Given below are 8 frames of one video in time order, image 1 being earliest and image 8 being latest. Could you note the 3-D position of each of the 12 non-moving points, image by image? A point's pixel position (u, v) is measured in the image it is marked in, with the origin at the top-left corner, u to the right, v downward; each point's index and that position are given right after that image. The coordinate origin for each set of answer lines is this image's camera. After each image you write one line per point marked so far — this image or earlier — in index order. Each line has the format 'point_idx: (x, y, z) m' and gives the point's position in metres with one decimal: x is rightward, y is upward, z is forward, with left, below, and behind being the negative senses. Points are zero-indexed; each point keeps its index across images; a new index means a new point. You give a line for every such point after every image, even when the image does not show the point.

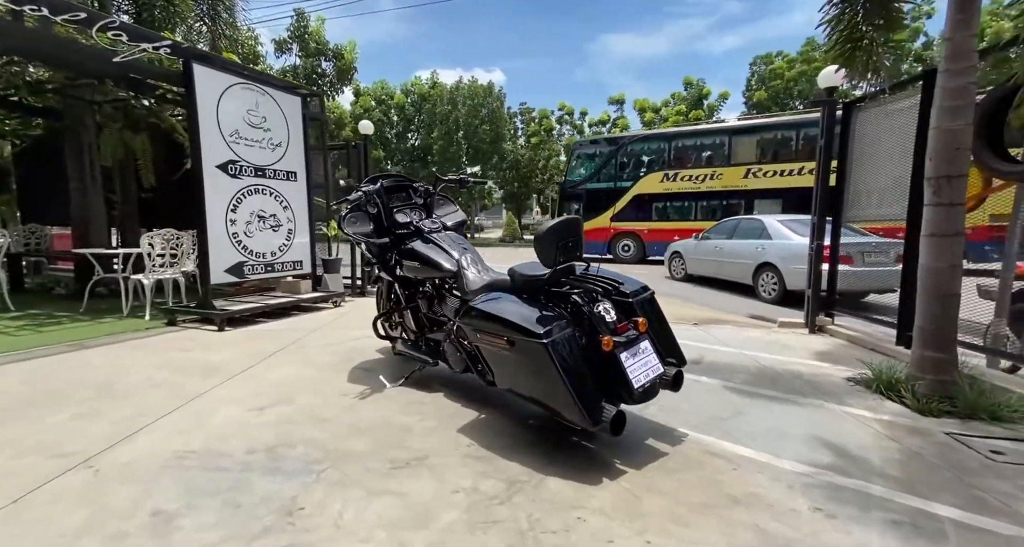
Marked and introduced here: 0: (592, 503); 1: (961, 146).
0: (+0.4, -1.0, +2.3) m
1: (+2.9, +0.8, +3.4) m
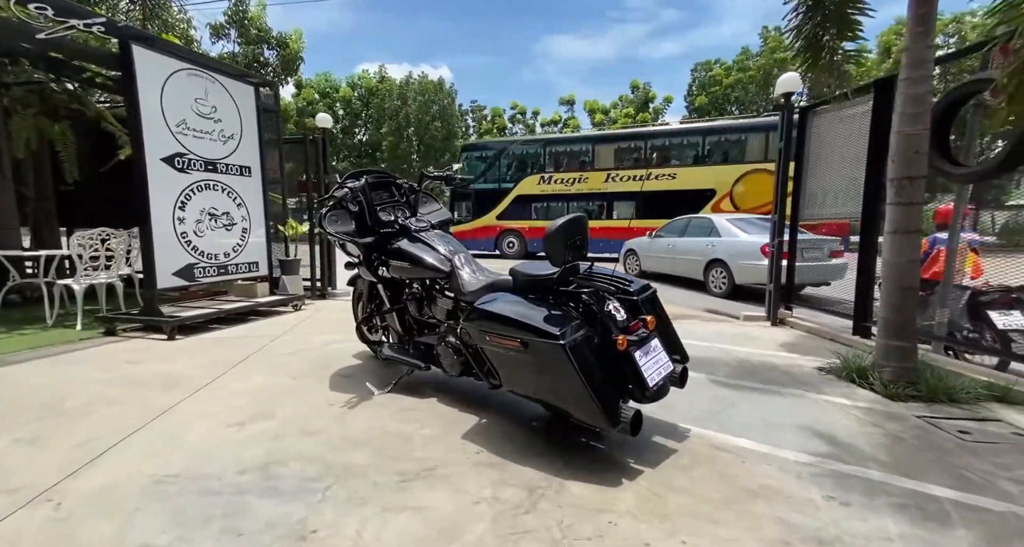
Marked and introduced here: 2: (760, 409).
0: (+0.5, -1.0, +2.3) m
1: (+2.9, +0.9, +3.6) m
2: (+1.6, -0.9, +3.4) m
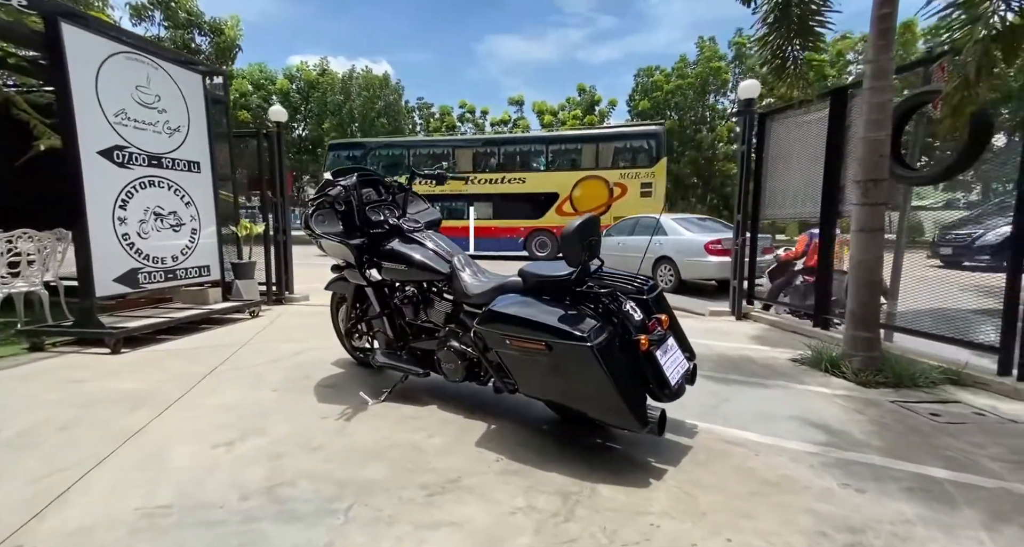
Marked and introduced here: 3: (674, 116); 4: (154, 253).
0: (+0.6, -1.1, +2.3) m
1: (+2.8, +0.9, +3.9) m
2: (+1.7, -0.9, +3.5) m
3: (+4.8, +4.7, +15.3) m
4: (-3.7, +0.2, +5.3) m
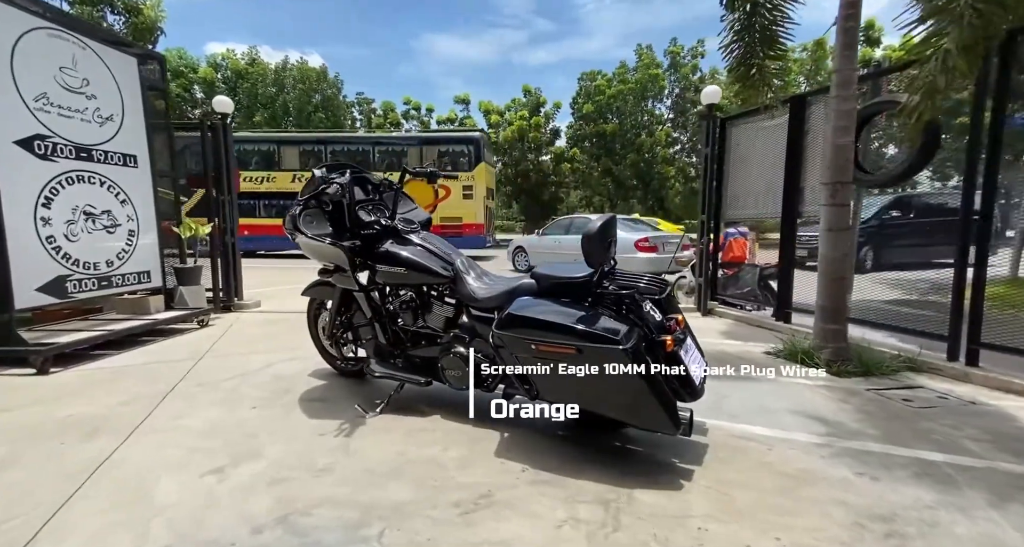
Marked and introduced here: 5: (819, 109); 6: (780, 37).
0: (+0.8, -1.1, +2.3) m
1: (+2.7, +0.9, +4.2) m
2: (+1.7, -0.9, +3.6) m
3: (+3.1, +4.7, +15.8) m
4: (-3.9, +0.1, +4.7) m
5: (+2.9, +1.5, +4.8) m
6: (+2.3, +2.1, +4.6) m
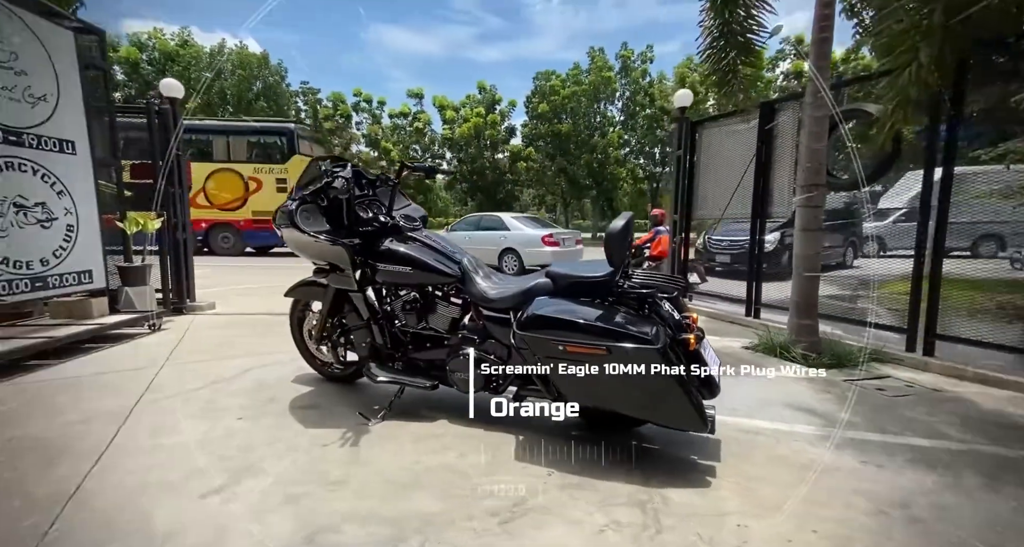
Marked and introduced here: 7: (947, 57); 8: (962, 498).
0: (+1.0, -1.0, +2.3) m
1: (+2.7, +1.0, +4.4) m
2: (+1.7, -0.8, +3.8) m
3: (+1.7, +4.8, +15.9) m
4: (-4.0, +0.1, +4.2) m
5: (+2.7, +1.5, +5.0) m
6: (+2.2, +2.1, +4.7) m
7: (+3.2, +1.6, +3.8) m
8: (+2.1, -1.0, +2.4) m
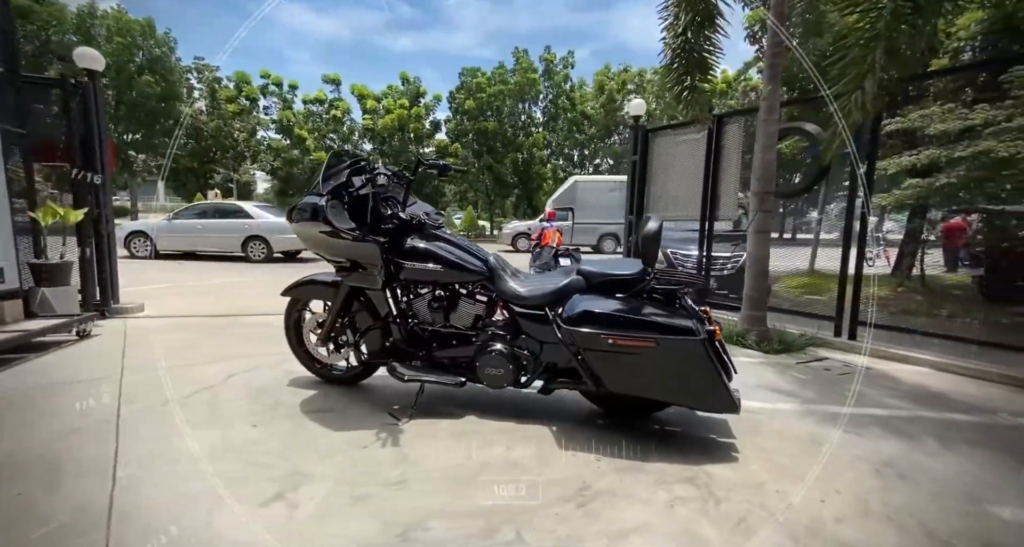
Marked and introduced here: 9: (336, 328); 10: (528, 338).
0: (+1.3, -1.0, +2.6) m
1: (+2.5, +1.0, +5.0) m
2: (+1.7, -0.8, +4.2) m
3: (-0.7, +4.9, +16.1) m
4: (-4.0, +0.2, +3.5) m
5: (+2.5, +1.6, +5.6) m
6: (+2.0, +2.2, +5.2) m
7: (+3.2, +1.6, +4.5) m
8: (+2.4, -1.0, +3.0) m
9: (-1.2, -0.4, +3.5) m
10: (+0.1, -0.4, +3.1) m
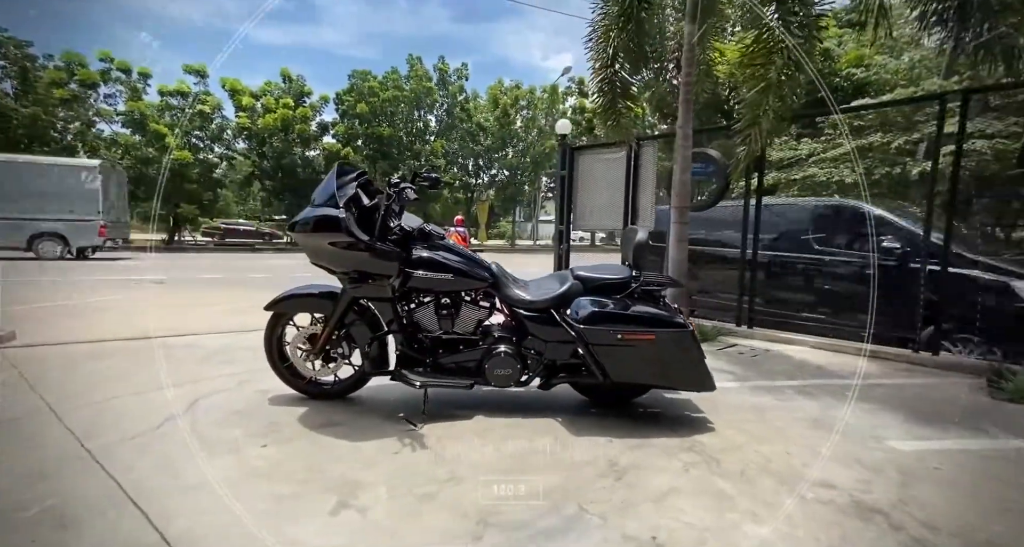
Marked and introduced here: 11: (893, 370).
0: (+1.4, -1.0, +3.3) m
1: (+1.9, +1.0, +5.9) m
2: (+1.4, -0.8, +4.8) m
3: (-4.1, +4.6, +15.8) m
4: (-3.9, 0.0, +2.7) m
5: (+1.7, +1.5, +6.4) m
6: (+1.4, +2.1, +6.0) m
7: (+2.7, +1.6, +5.5) m
8: (+2.4, -1.0, +3.8) m
9: (-1.2, -0.4, +3.5) m
10: (+0.1, -0.4, +3.4) m
11: (+3.7, -0.9, +4.9) m
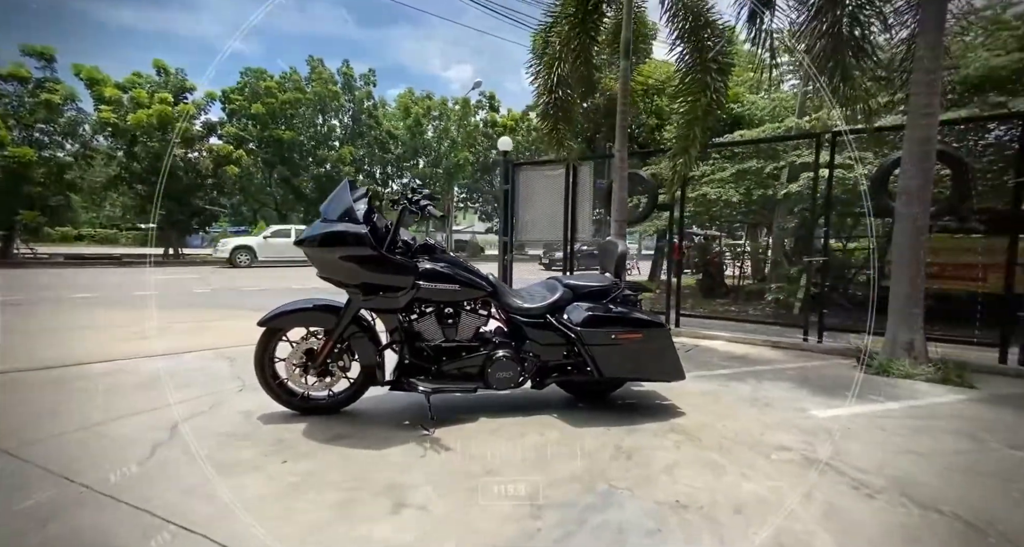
0: (+1.4, -1.1, +3.8) m
1: (+1.3, +0.9, +6.5) m
2: (+1.0, -0.9, +5.4) m
3: (-6.9, +4.3, +14.8) m
4: (-3.6, -0.1, +2.1) m
5: (+0.9, +1.5, +7.0) m
6: (+0.7, +2.0, +6.5) m
7: (+2.1, +1.5, +6.4) m
8: (+2.2, -1.1, +4.6) m
9: (-1.2, -0.5, +3.5) m
10: (+0.1, -0.5, +3.7) m
11: (+3.2, -1.0, +6.0) m
